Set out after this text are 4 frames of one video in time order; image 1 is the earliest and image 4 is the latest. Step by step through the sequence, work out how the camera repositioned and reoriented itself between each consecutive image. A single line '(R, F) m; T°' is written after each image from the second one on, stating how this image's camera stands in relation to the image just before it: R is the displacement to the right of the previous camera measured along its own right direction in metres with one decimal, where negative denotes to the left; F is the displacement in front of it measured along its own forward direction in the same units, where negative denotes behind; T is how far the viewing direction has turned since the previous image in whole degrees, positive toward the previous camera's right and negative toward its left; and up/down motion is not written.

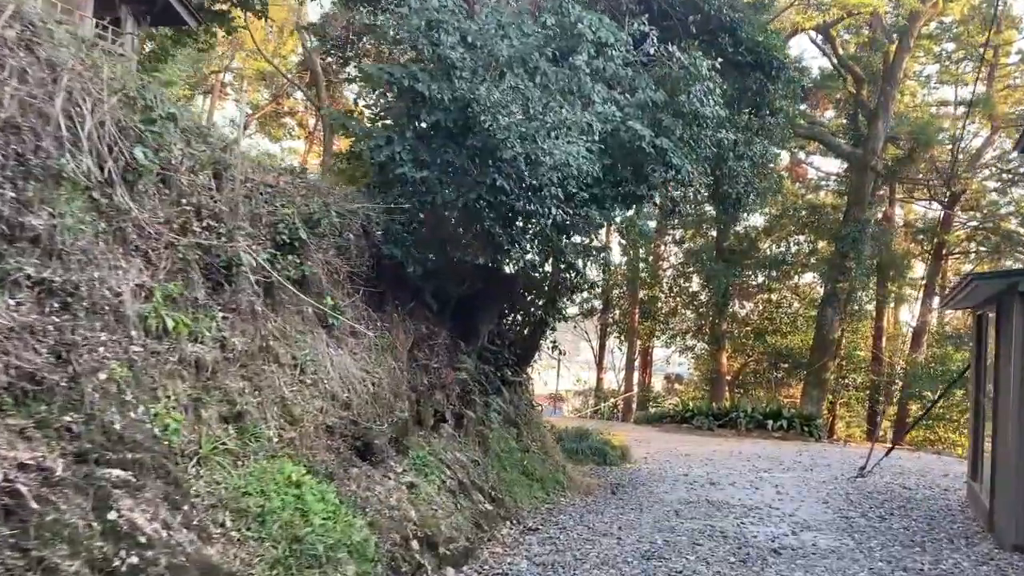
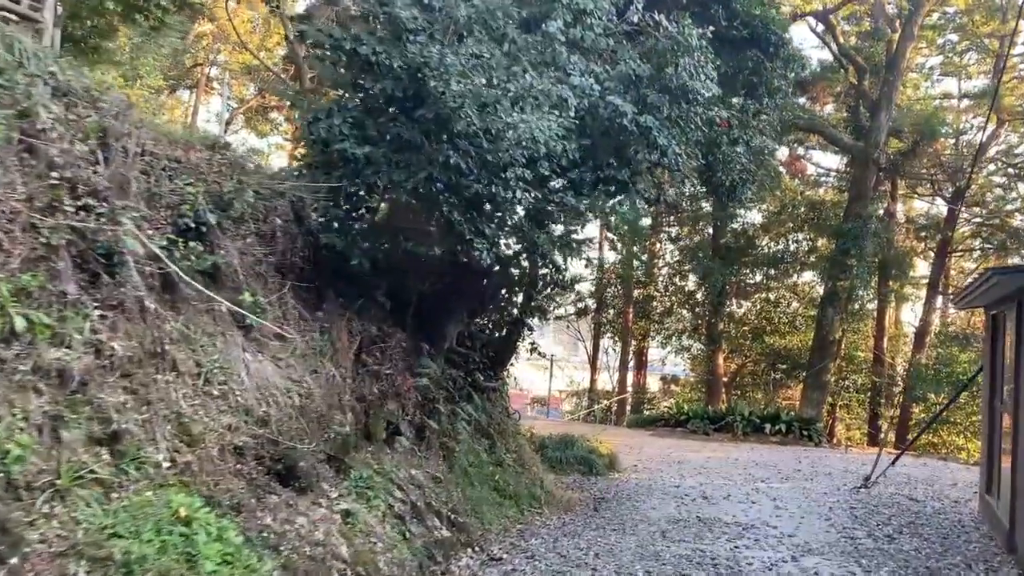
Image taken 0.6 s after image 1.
(+0.2, +0.7) m; 0°
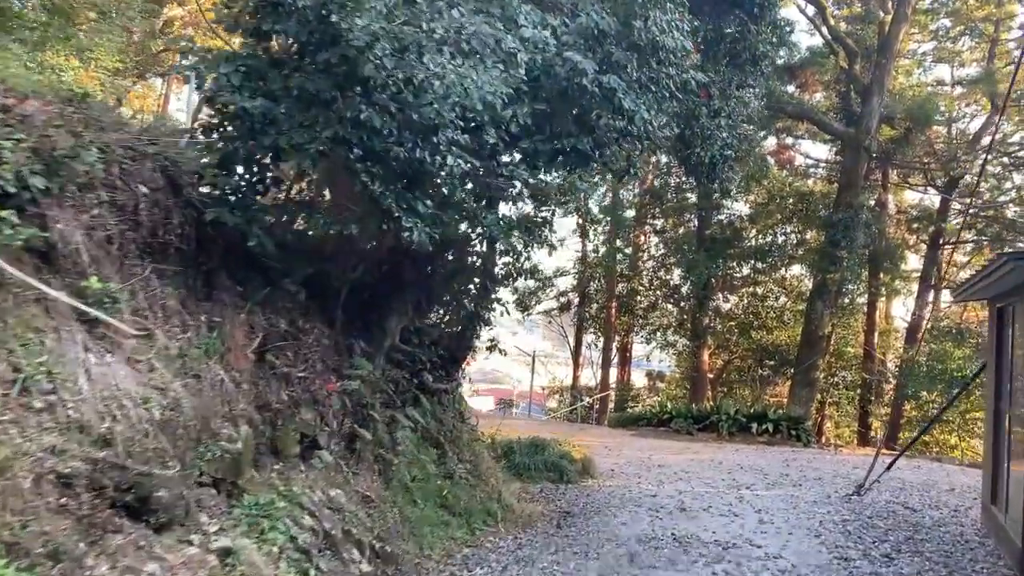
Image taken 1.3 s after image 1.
(+0.3, +0.8) m; +1°
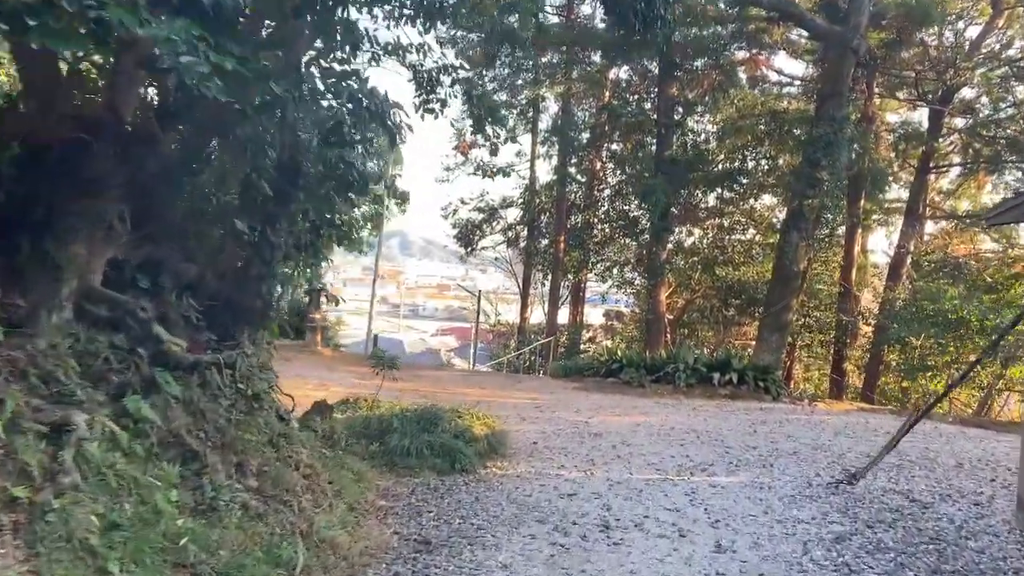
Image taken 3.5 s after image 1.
(+0.8, +2.5) m; +2°
